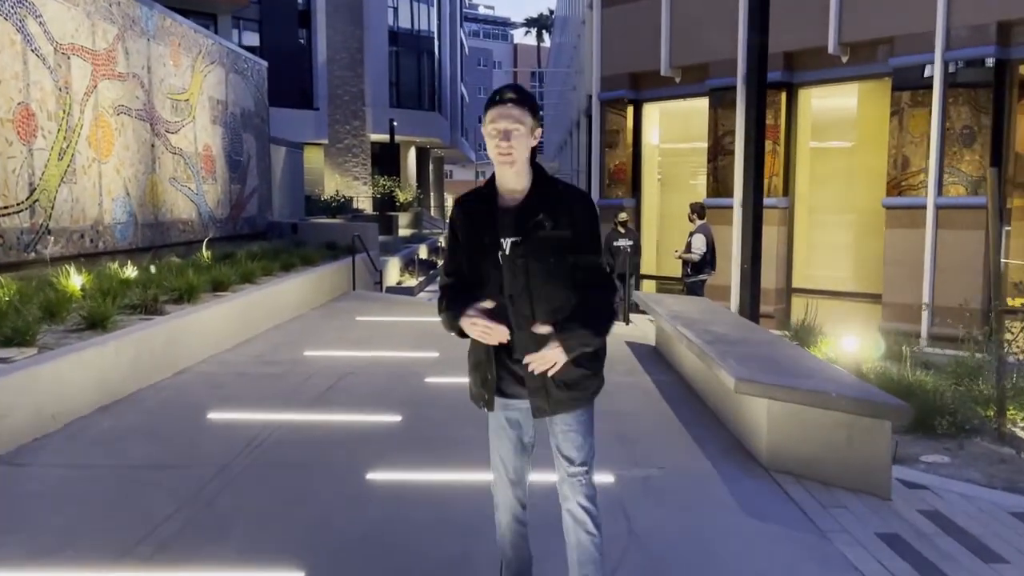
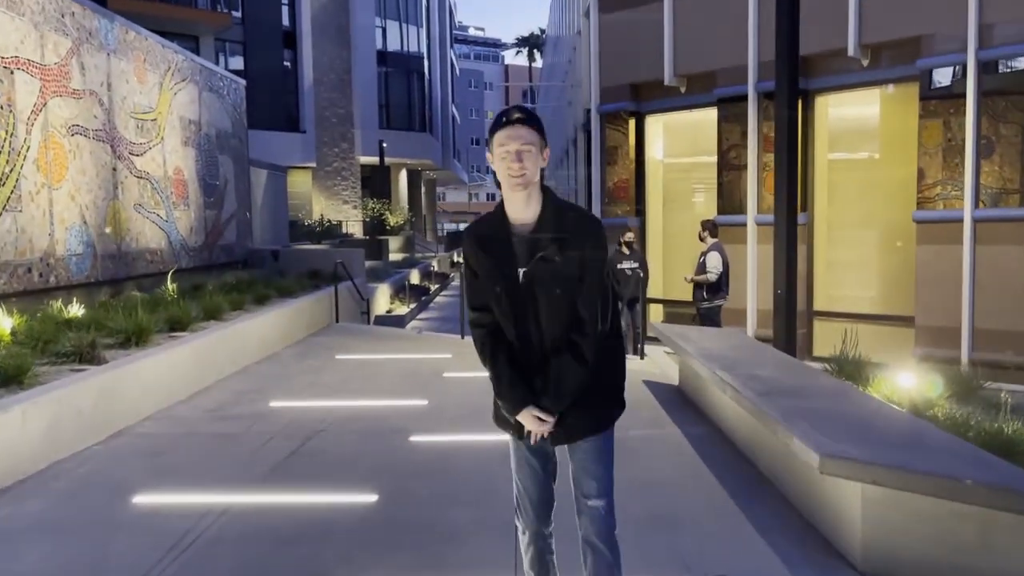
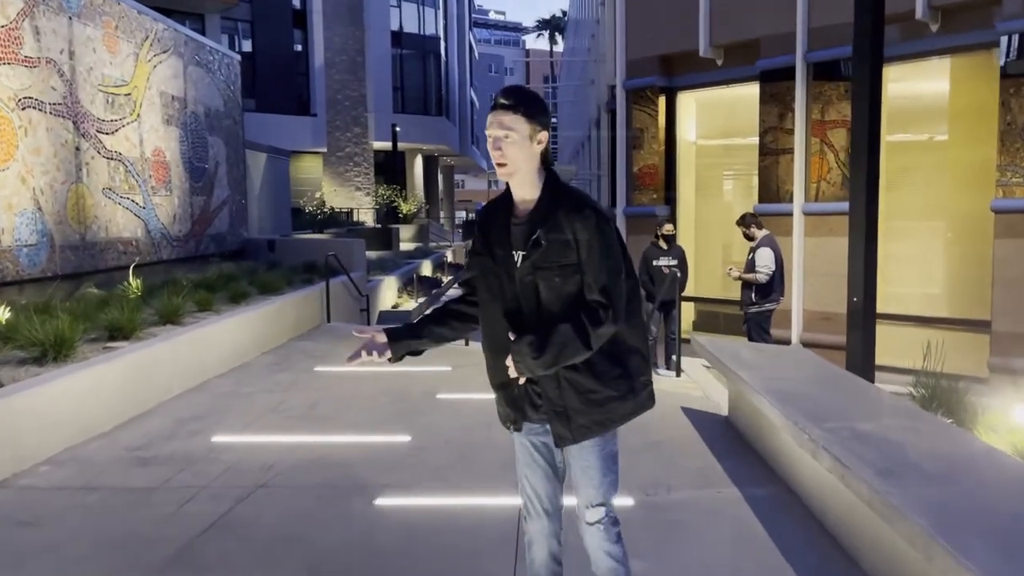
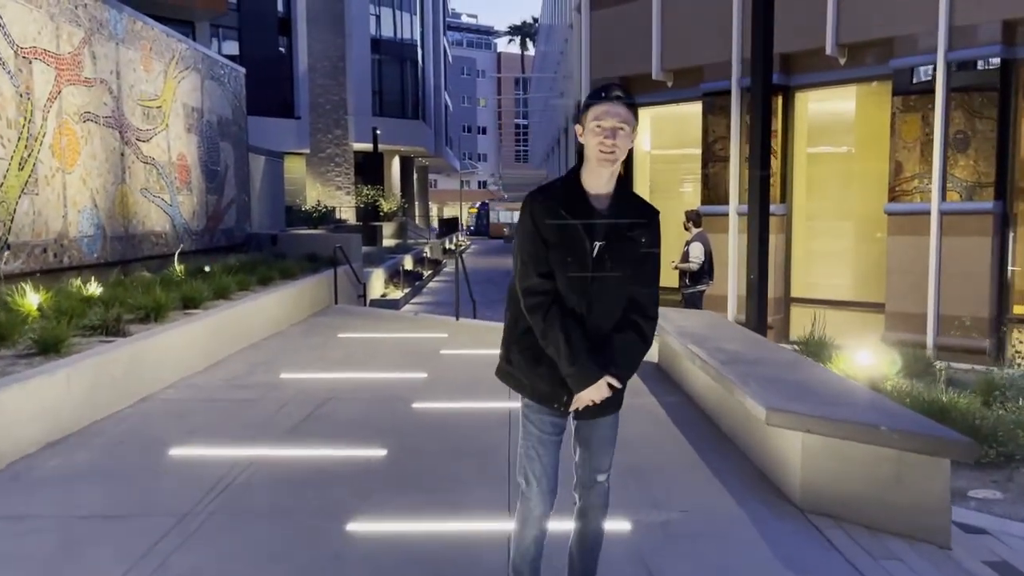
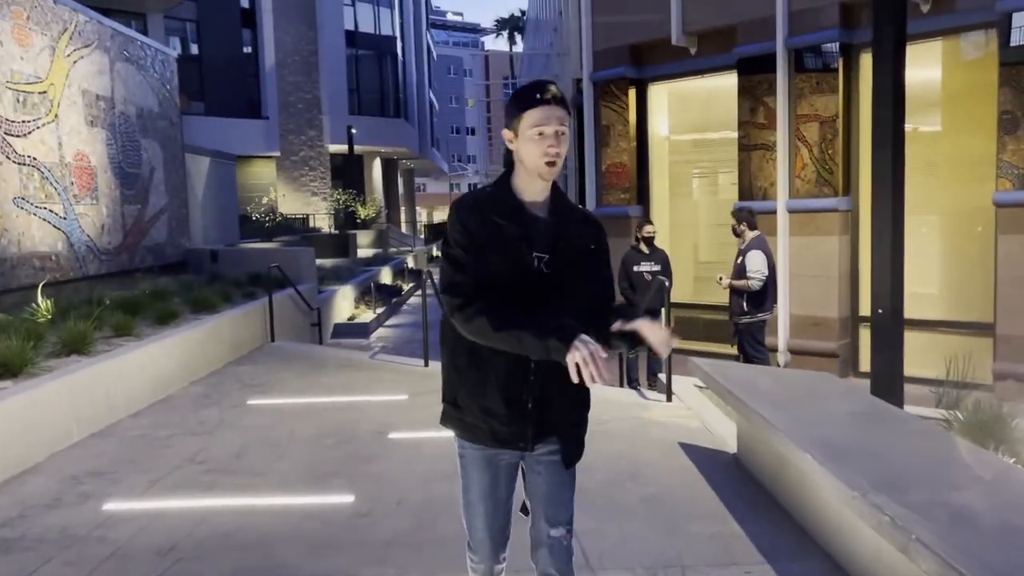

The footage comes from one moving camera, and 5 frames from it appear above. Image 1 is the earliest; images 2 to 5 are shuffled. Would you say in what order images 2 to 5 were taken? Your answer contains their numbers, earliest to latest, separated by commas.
4, 2, 3, 5
